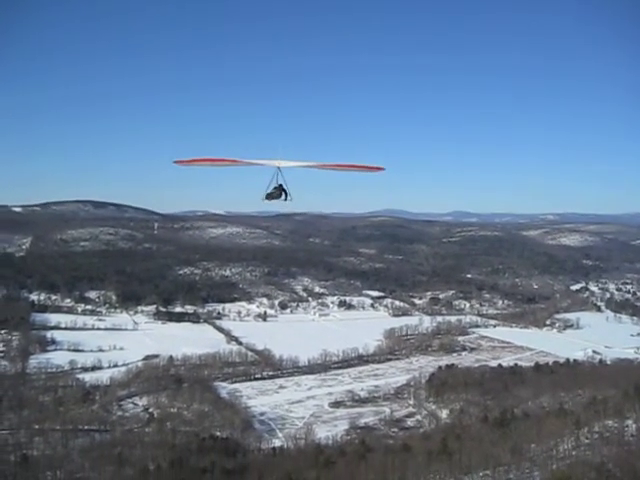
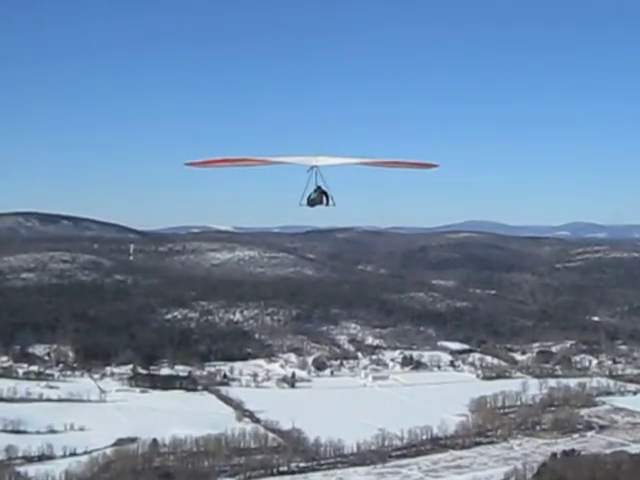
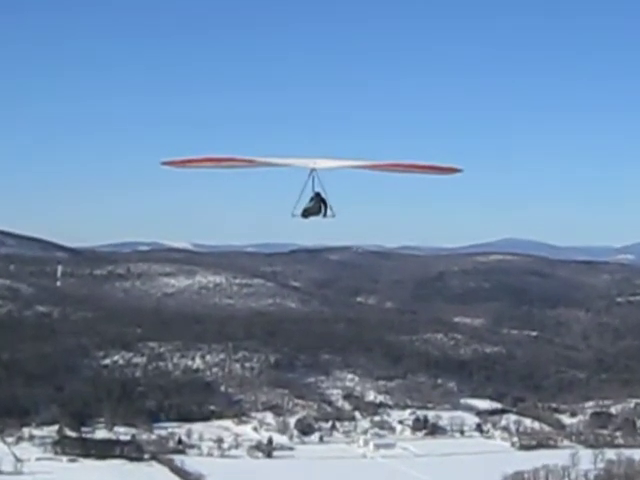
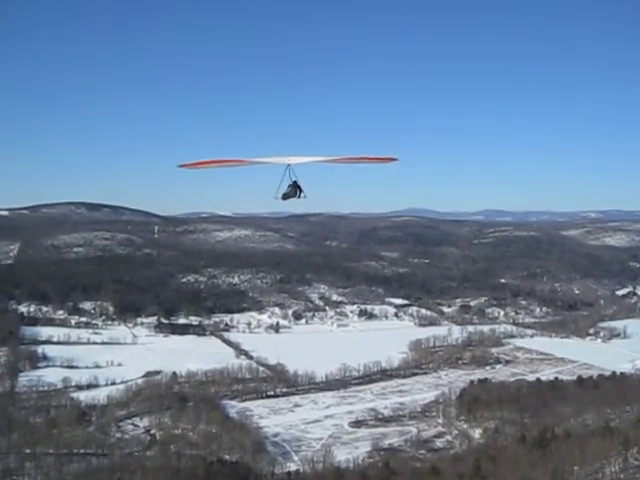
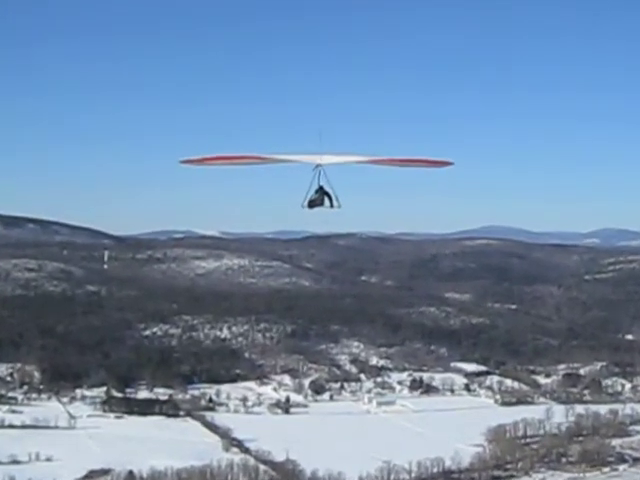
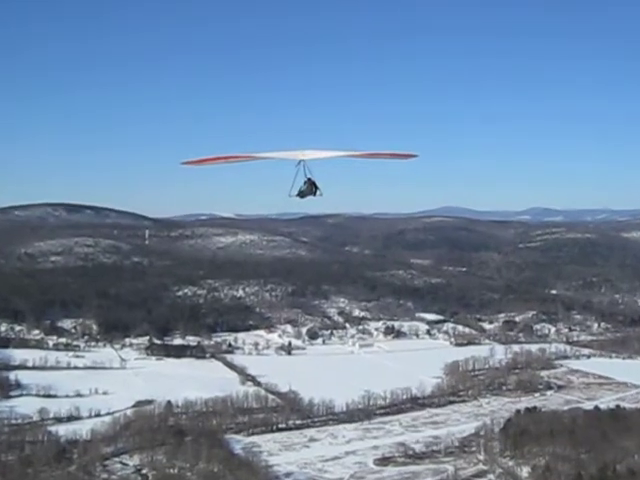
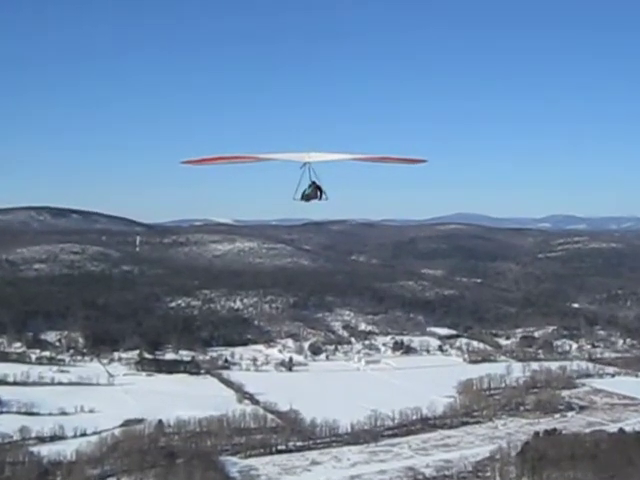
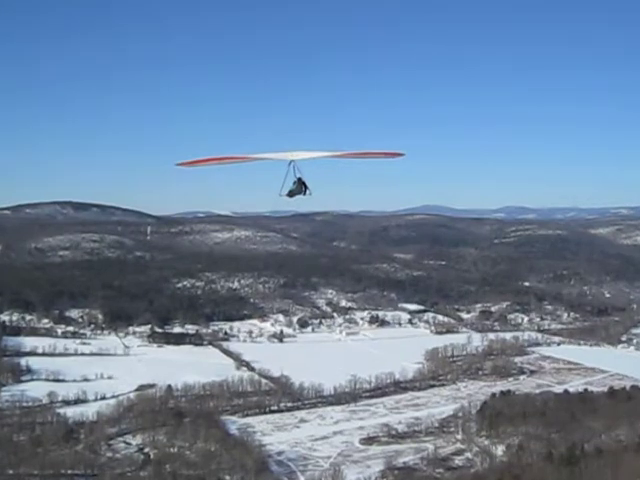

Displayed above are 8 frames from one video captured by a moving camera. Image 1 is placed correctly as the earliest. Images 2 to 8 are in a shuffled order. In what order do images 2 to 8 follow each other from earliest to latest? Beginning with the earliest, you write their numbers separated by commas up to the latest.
4, 8, 6, 7, 2, 5, 3
